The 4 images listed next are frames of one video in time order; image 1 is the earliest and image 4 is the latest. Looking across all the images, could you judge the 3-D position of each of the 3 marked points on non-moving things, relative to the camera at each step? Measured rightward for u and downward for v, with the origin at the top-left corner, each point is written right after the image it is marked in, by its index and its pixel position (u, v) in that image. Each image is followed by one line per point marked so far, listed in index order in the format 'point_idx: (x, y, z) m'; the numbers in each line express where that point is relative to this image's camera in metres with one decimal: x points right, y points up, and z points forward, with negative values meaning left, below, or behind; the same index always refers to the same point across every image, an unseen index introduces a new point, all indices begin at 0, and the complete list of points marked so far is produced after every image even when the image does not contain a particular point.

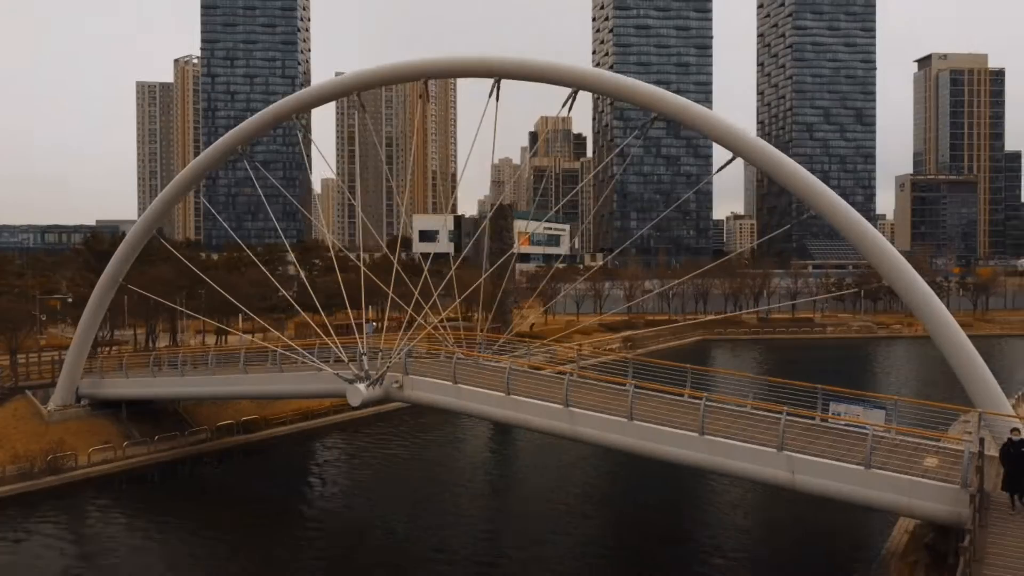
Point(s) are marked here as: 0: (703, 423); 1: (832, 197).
0: (+2.6, -1.8, +10.8) m
1: (+4.9, +1.4, +12.0) m
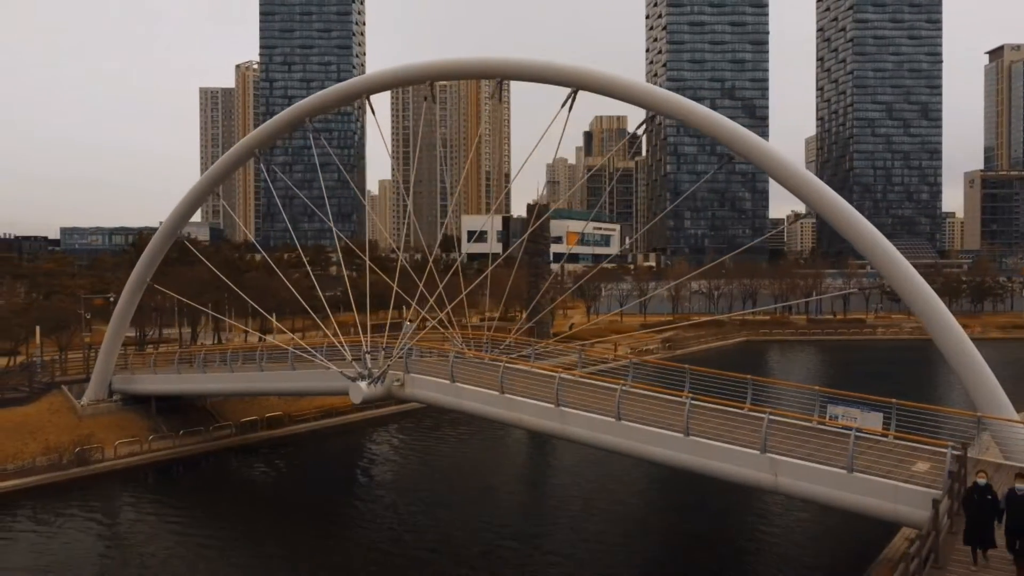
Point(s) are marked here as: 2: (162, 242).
0: (+2.4, -1.8, +10.7) m
1: (+4.8, +1.4, +11.8) m
2: (-8.6, +1.1, +19.2) m
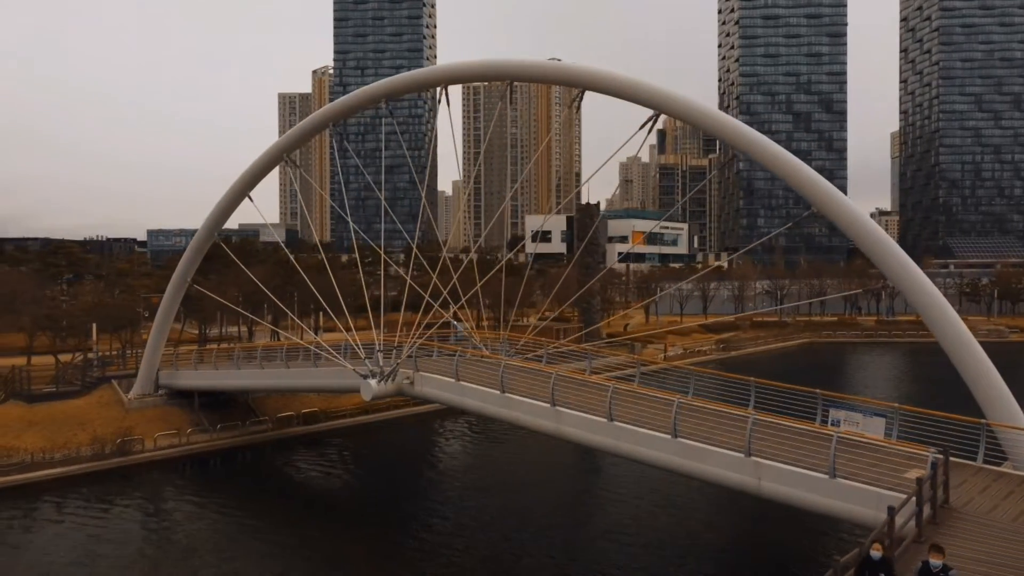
0: (+2.2, -1.8, +10.7) m
1: (+4.7, +1.4, +11.5) m
2: (-7.9, +1.1, +20.0) m
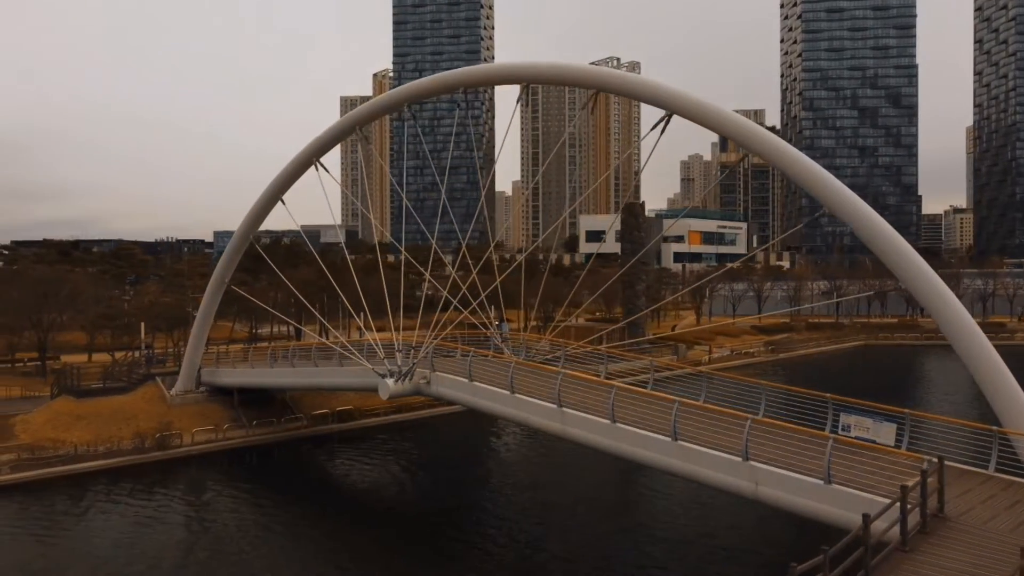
0: (+2.2, -1.9, +10.6) m
1: (+4.7, +1.4, +11.3) m
2: (-7.2, +1.1, +20.7) m
